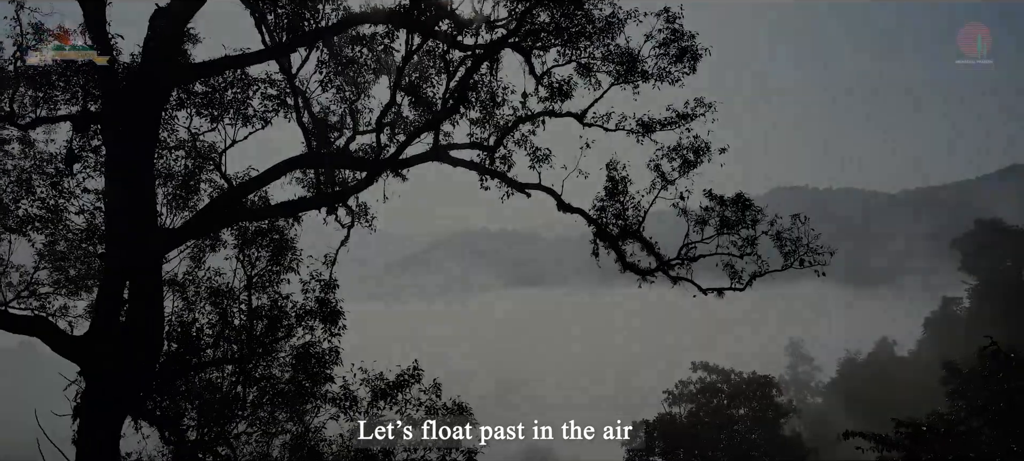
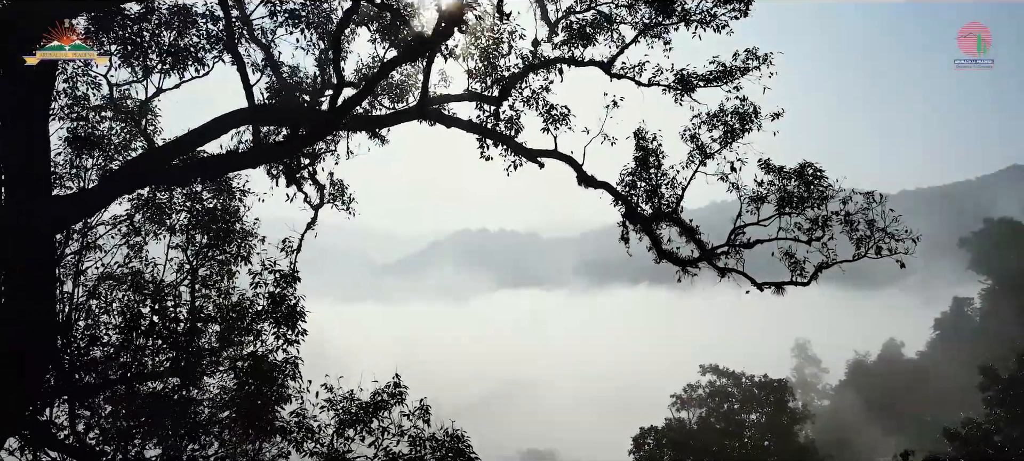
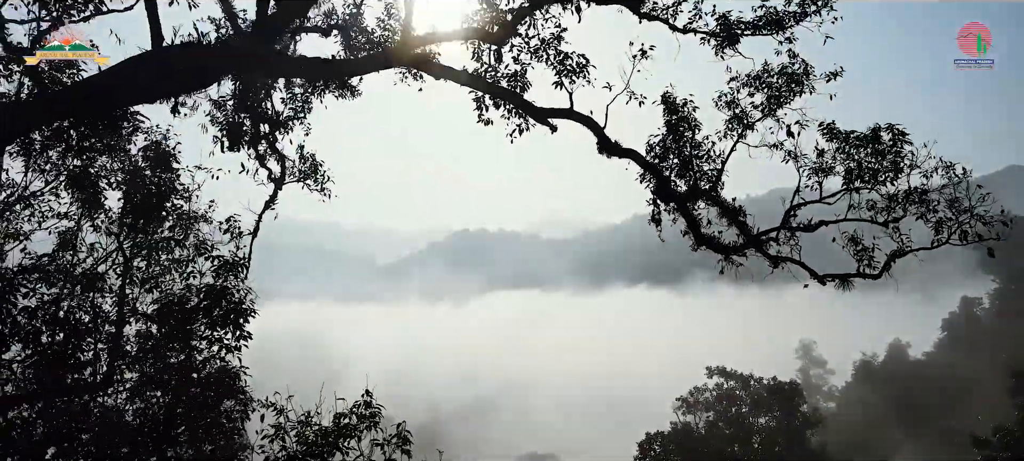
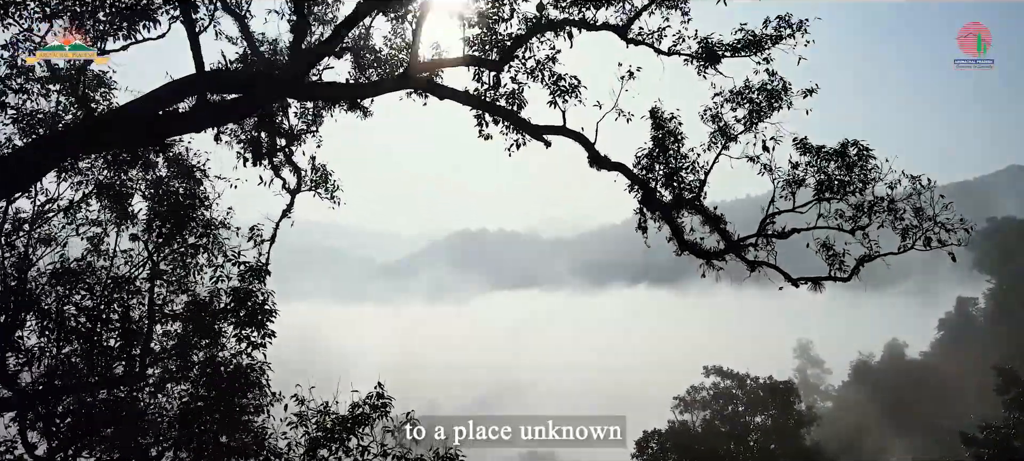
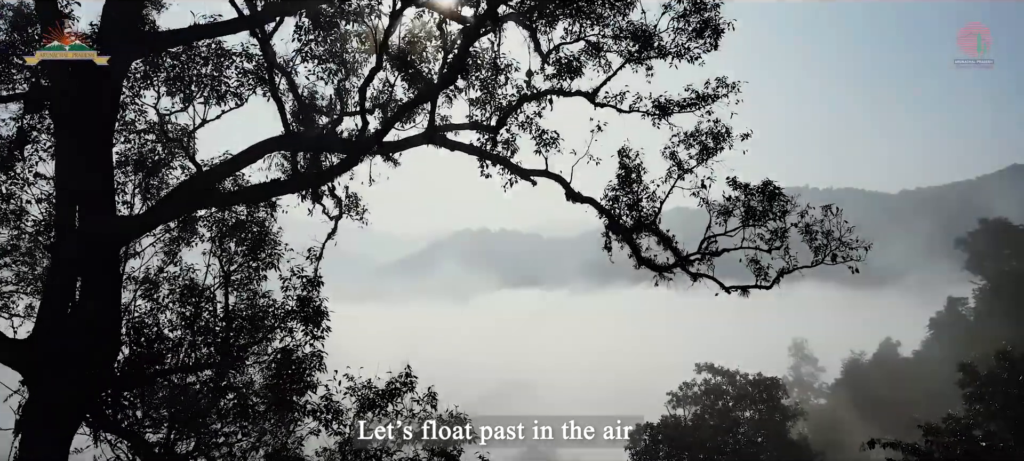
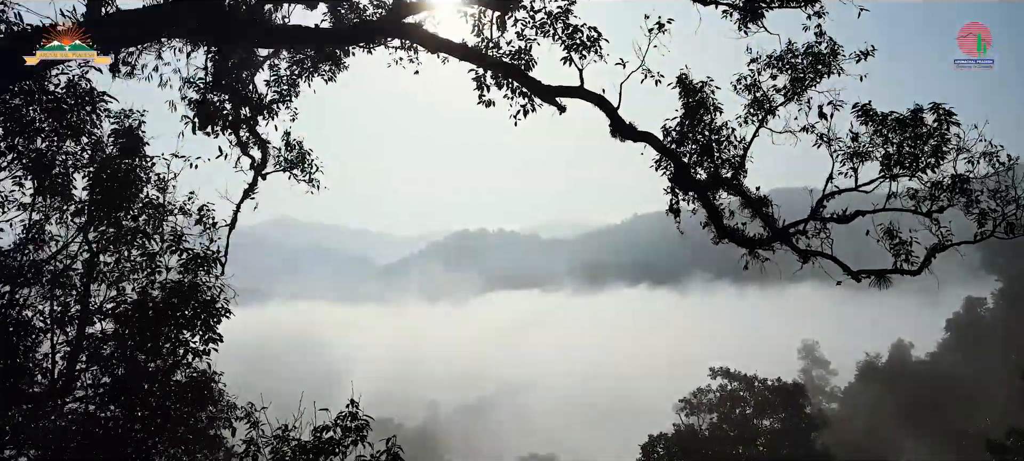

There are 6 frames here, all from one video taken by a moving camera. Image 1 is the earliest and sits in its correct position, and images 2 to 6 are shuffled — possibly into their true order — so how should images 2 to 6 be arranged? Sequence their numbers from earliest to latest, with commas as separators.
5, 2, 4, 3, 6
